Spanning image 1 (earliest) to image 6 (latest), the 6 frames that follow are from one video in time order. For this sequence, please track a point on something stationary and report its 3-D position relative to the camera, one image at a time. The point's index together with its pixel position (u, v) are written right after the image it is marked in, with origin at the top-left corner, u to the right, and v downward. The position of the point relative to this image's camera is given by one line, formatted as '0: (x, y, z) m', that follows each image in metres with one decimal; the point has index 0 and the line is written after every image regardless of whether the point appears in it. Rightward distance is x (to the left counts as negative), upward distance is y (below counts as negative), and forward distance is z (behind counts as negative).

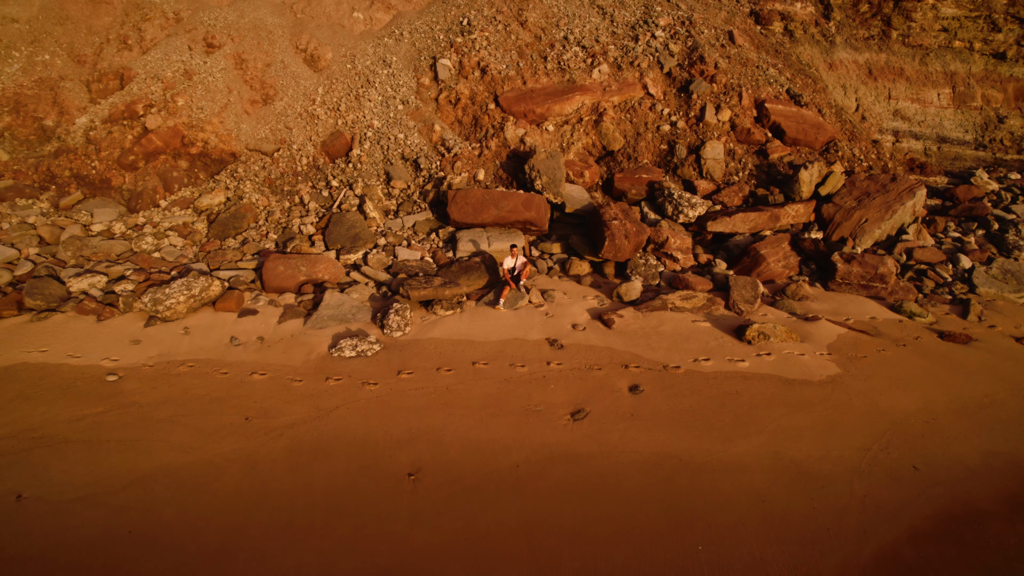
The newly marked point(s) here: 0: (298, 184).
0: (-2.8, +1.4, +6.5) m
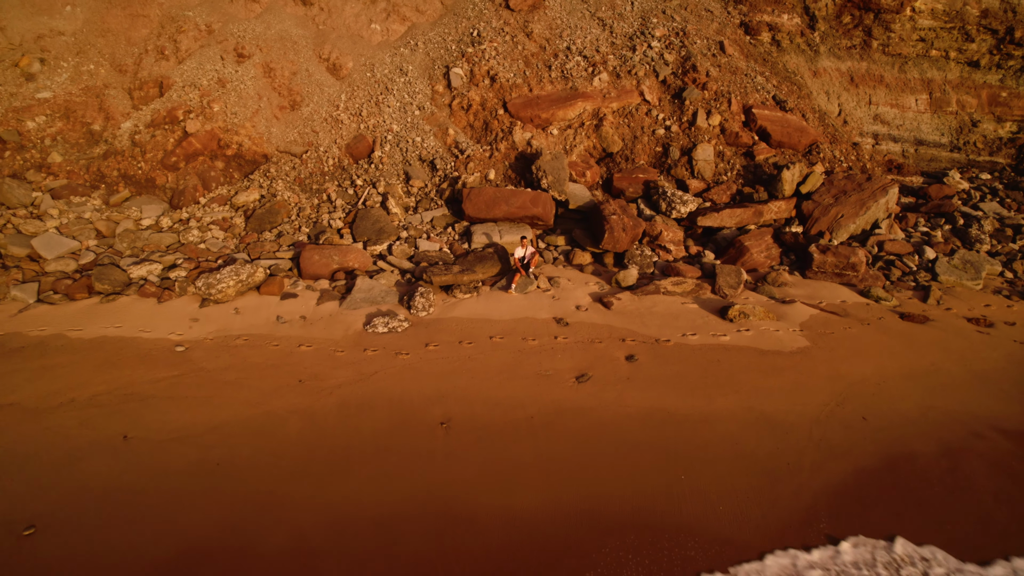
0: (-2.7, +1.5, +7.1) m
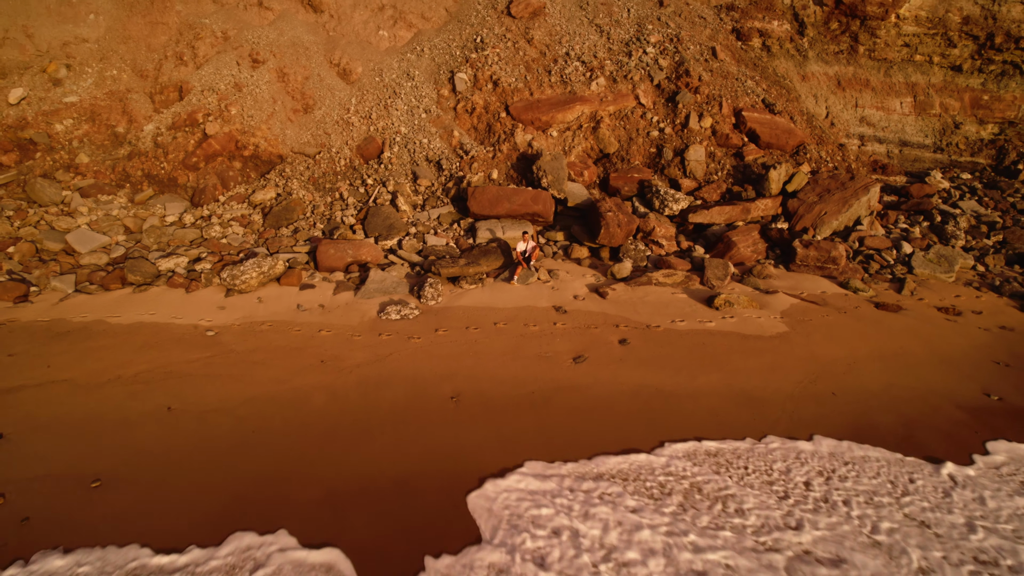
0: (-2.7, +1.6, +7.5) m
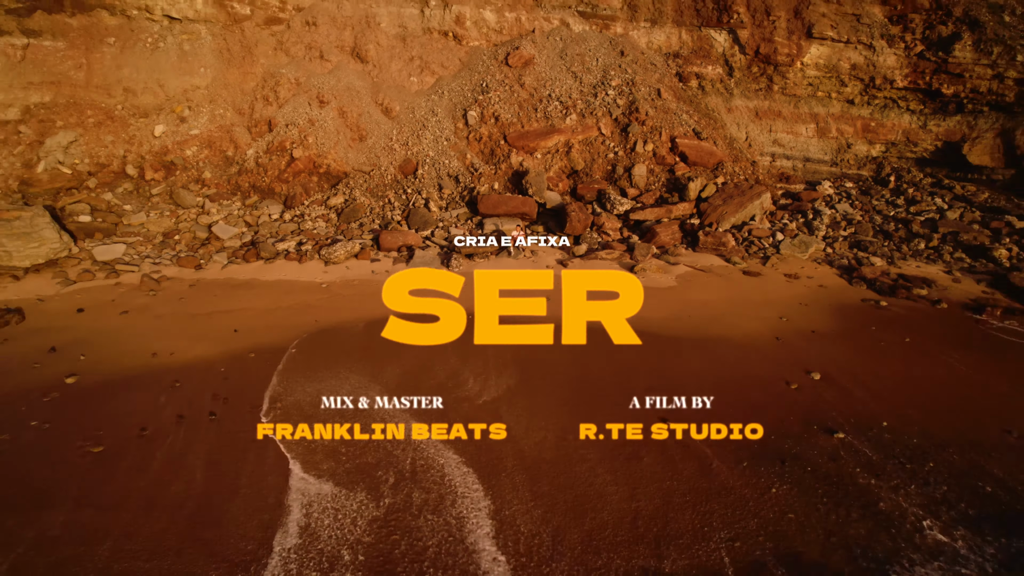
0: (-2.7, +2.1, +10.6) m
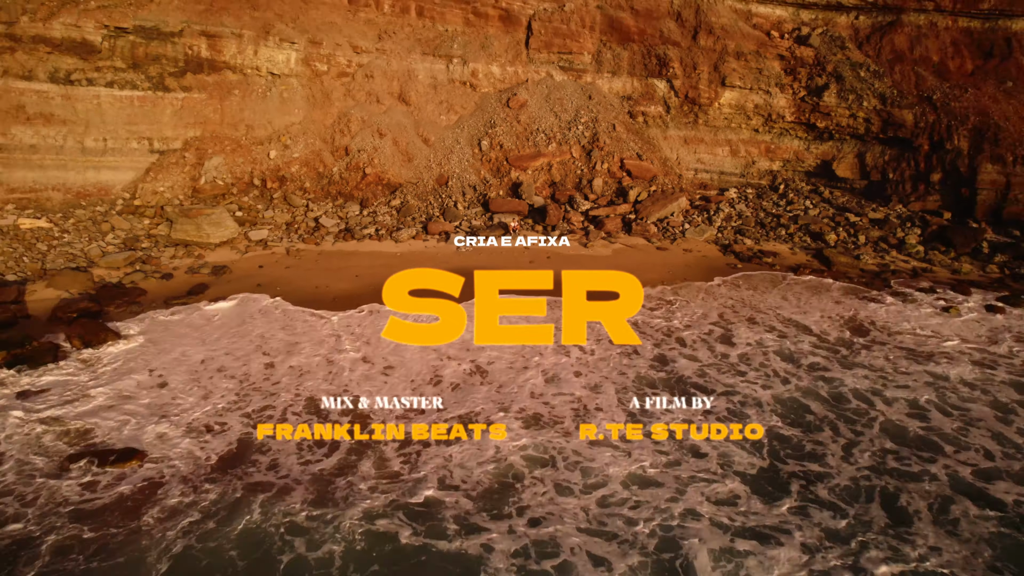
0: (-2.8, +3.0, +15.7) m
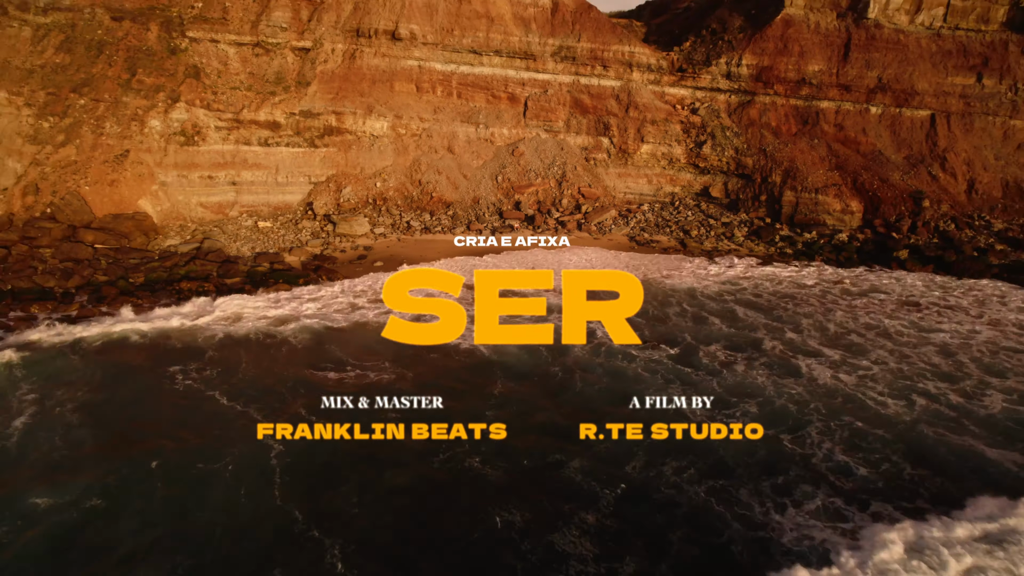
0: (-2.6, +4.4, +27.2) m
